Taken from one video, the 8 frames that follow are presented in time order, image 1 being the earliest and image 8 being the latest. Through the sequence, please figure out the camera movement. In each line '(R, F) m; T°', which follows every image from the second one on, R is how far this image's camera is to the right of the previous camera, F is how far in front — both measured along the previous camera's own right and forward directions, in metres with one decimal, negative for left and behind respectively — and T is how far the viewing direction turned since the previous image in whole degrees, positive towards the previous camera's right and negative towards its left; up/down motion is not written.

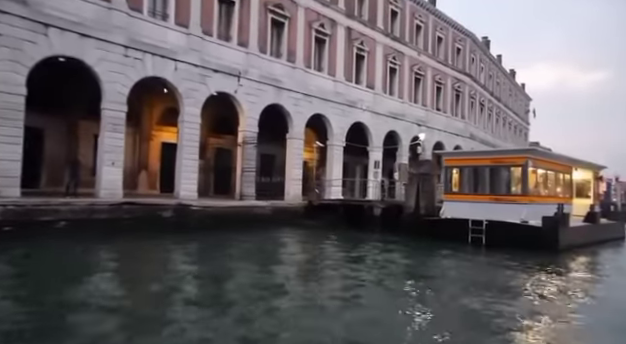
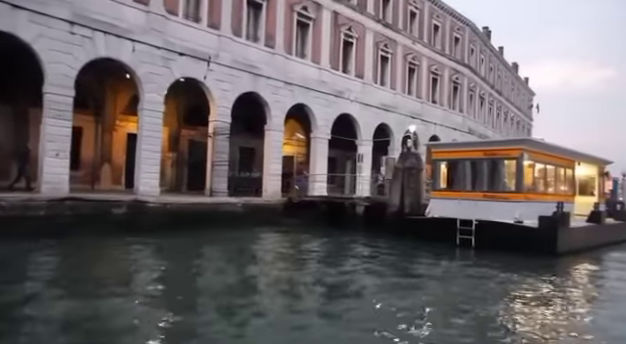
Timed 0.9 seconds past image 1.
(+1.0, +1.6) m; -1°
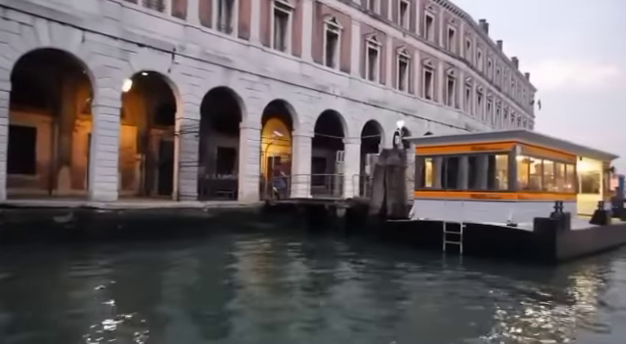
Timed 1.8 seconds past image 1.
(+1.0, +1.4) m; -1°
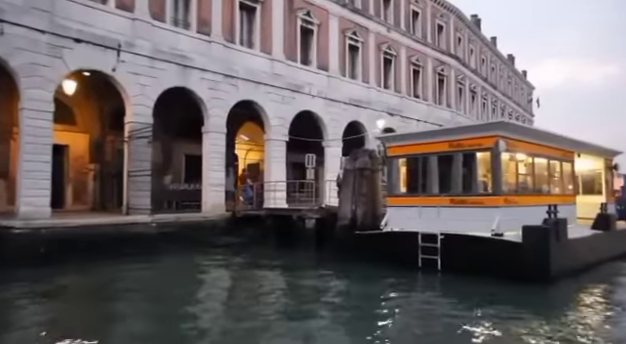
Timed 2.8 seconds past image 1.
(+1.2, +1.7) m; 0°
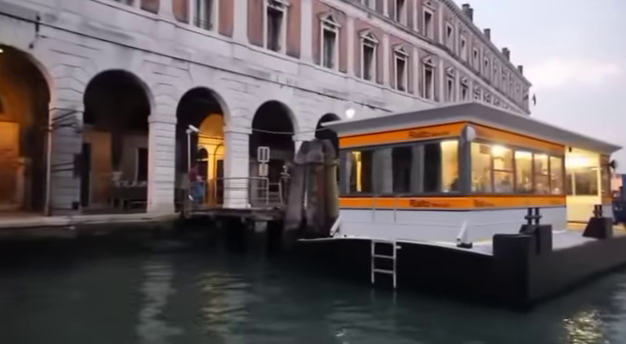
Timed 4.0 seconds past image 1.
(+1.3, +1.8) m; 0°
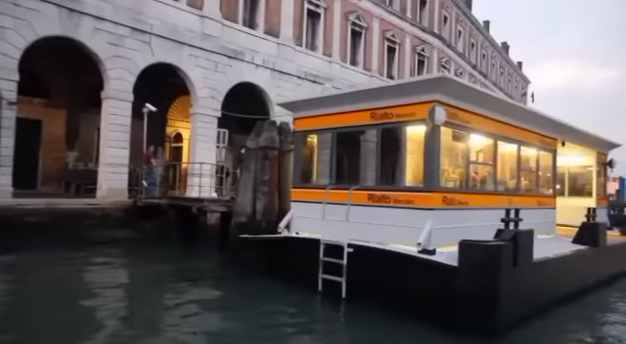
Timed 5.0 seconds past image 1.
(+0.9, +1.3) m; 0°
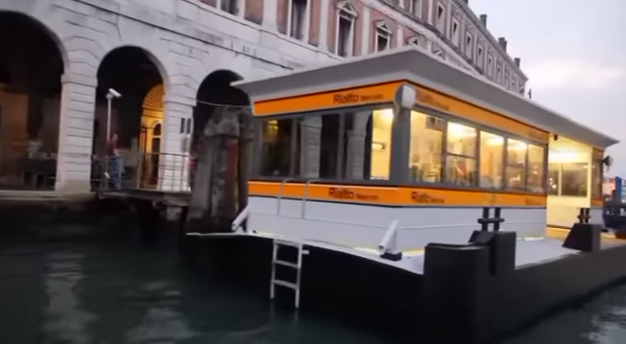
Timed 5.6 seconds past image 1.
(+0.6, +0.9) m; 0°
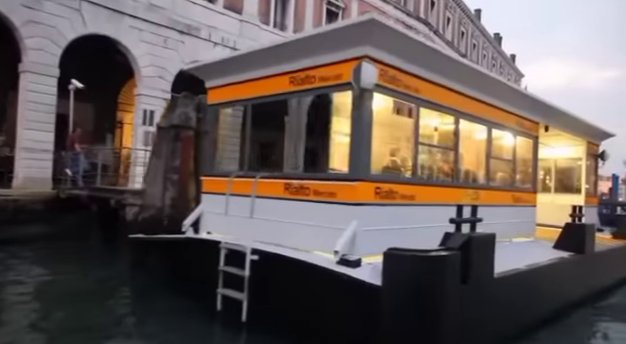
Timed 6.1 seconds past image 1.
(+0.5, +0.8) m; 0°
